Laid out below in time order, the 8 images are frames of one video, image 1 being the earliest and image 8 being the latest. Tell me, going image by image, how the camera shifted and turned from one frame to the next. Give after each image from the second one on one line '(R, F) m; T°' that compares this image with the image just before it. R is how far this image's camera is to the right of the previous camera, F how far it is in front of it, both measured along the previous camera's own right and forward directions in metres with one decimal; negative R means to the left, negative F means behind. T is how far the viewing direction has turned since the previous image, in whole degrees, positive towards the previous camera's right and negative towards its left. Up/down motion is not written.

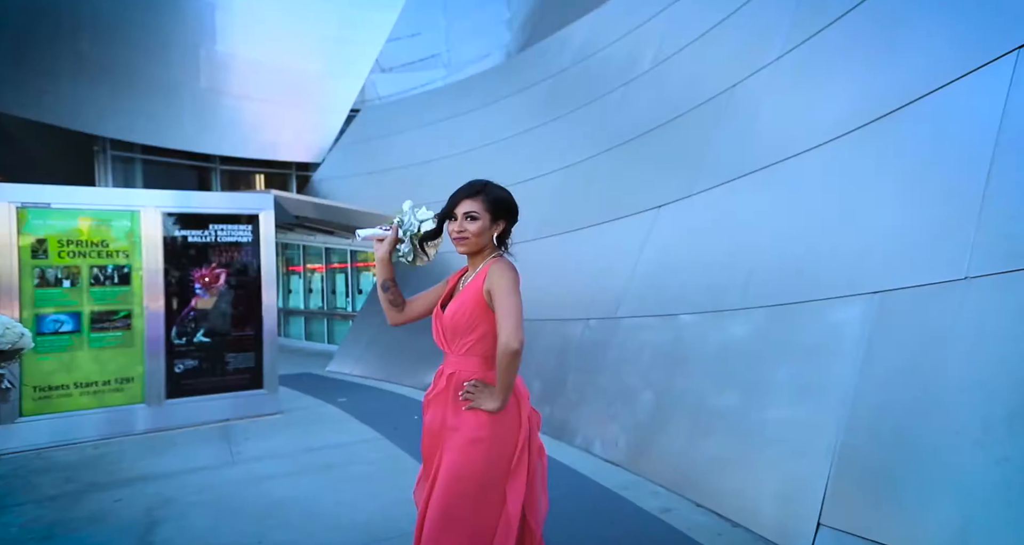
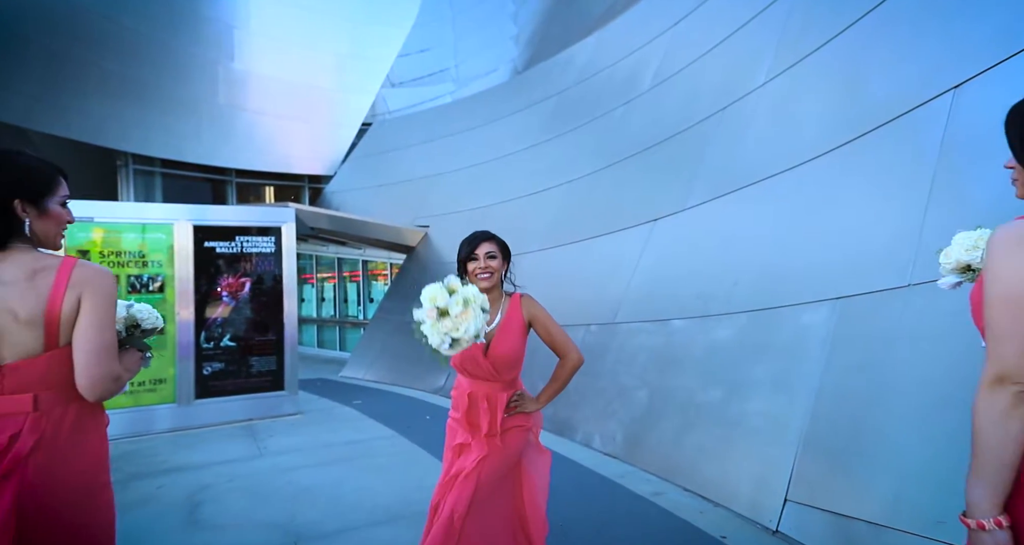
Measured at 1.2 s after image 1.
(0.0, -0.5) m; -1°
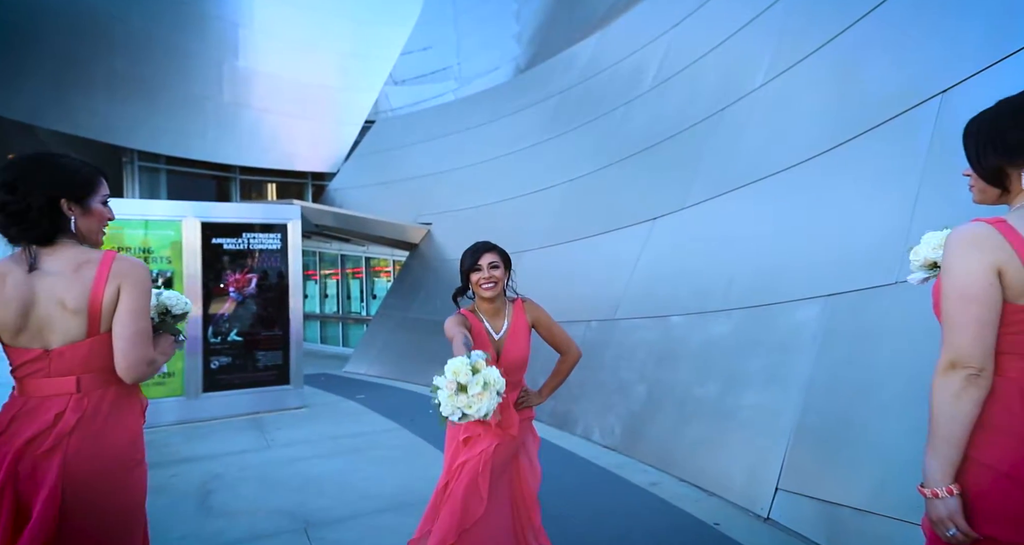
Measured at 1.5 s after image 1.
(0.0, -0.1) m; 0°
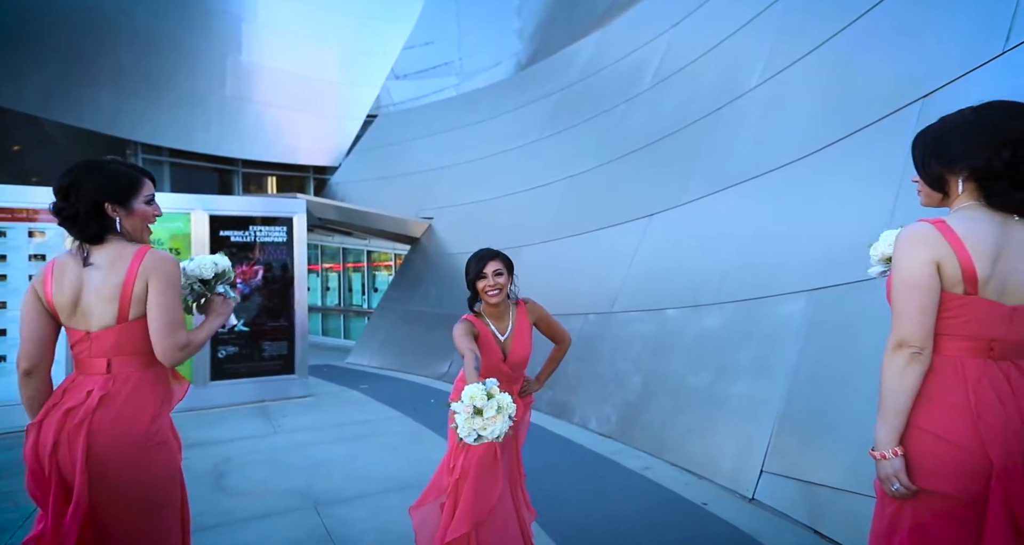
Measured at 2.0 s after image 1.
(0.0, -0.2) m; 0°
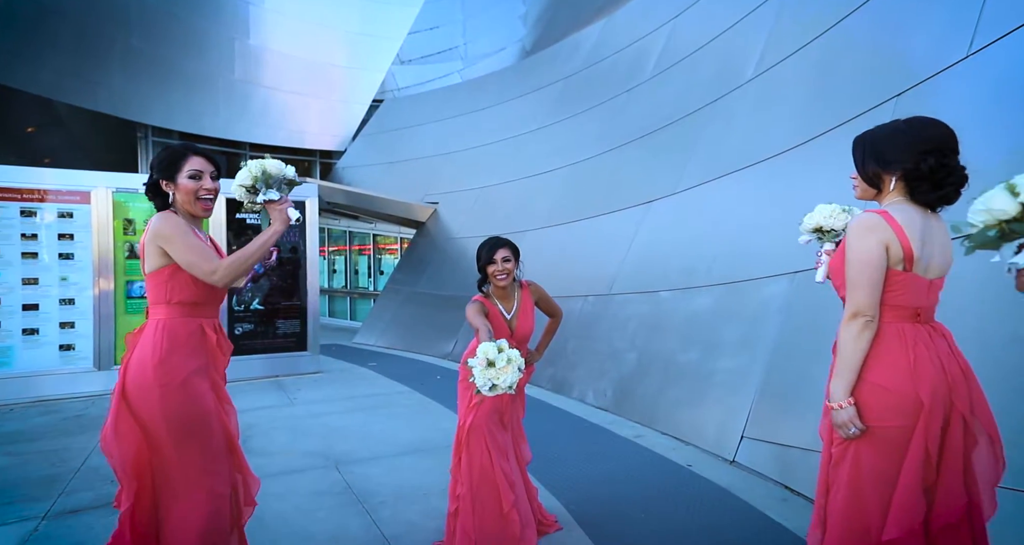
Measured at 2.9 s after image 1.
(0.0, -0.3) m; 0°
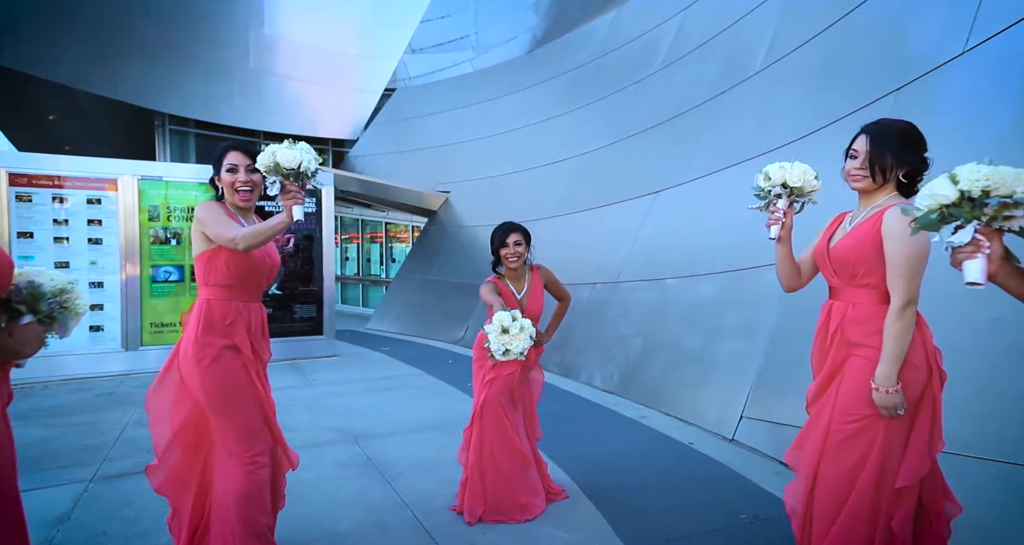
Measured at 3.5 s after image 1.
(0.0, -0.2) m; -1°
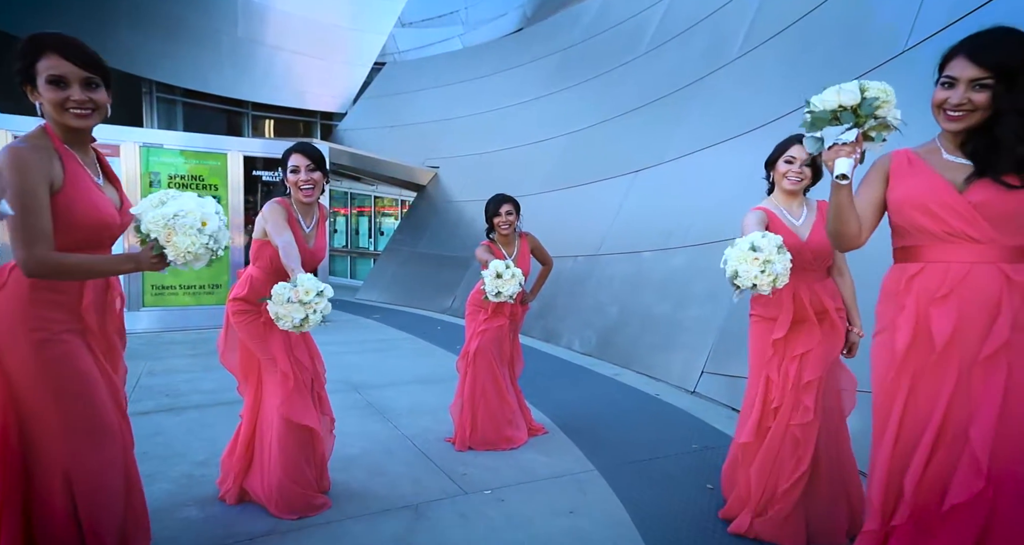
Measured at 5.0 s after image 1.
(0.0, -0.5) m; +2°
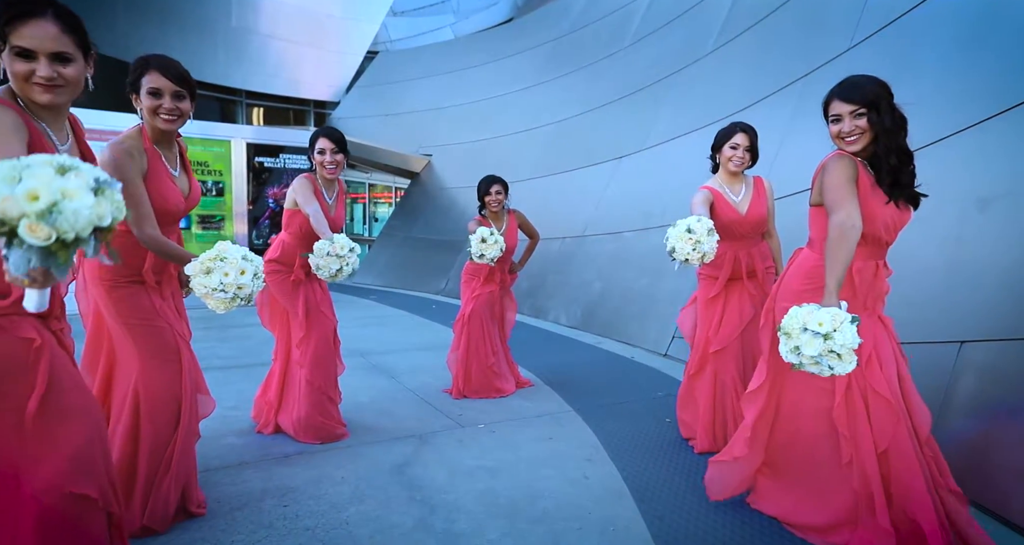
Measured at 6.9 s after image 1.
(0.0, -0.5) m; +1°
